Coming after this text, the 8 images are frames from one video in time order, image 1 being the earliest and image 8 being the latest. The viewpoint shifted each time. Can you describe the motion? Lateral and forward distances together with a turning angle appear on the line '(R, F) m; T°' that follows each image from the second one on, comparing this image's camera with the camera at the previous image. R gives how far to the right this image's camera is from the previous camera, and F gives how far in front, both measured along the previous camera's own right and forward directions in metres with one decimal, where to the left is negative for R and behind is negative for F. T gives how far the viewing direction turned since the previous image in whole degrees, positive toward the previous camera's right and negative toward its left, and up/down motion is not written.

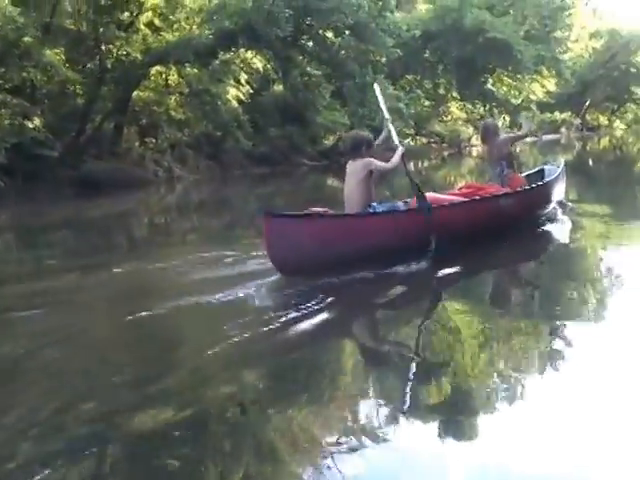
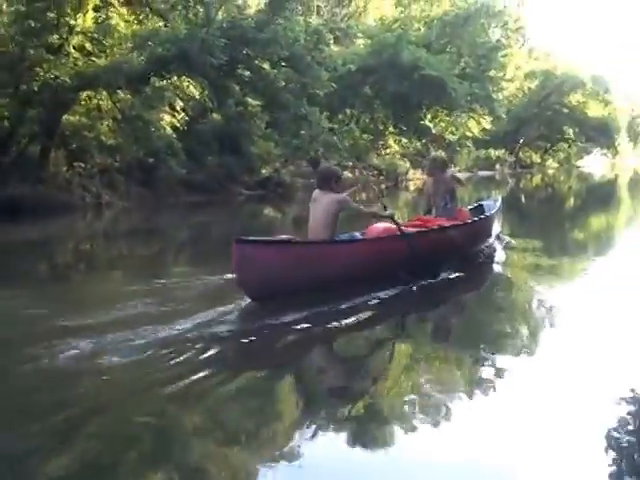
(+0.1, +0.2) m; +4°
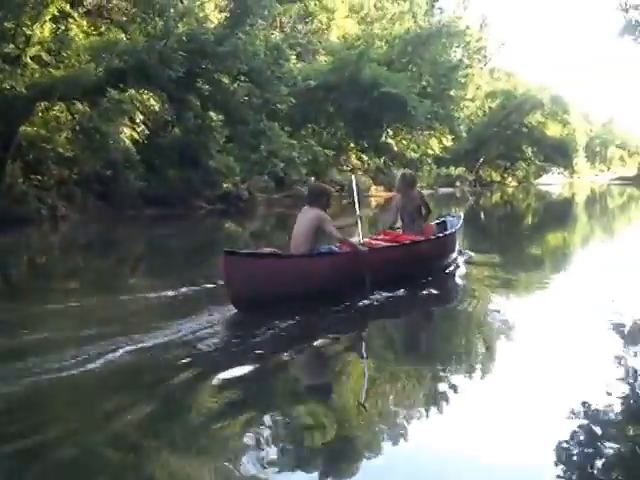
(+0.1, 0.0) m; +2°
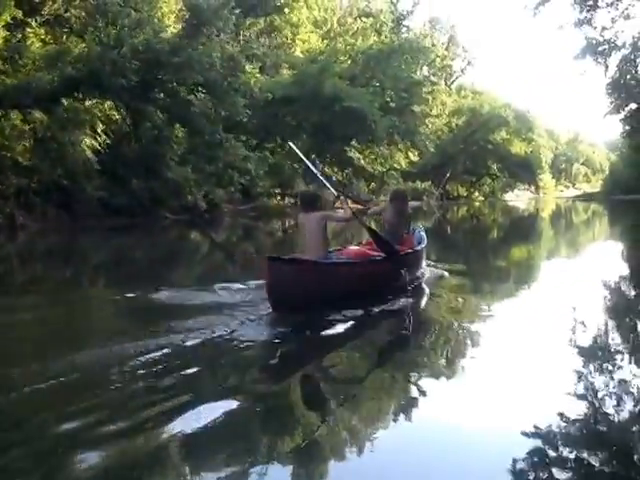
(+0.4, -0.3) m; +2°
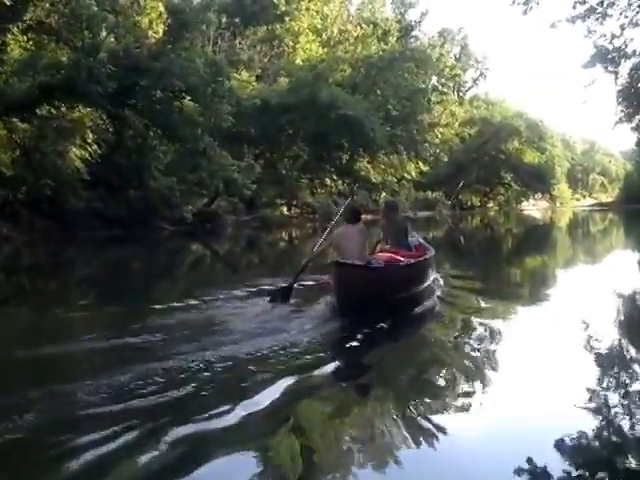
(+0.8, +0.5) m; -2°
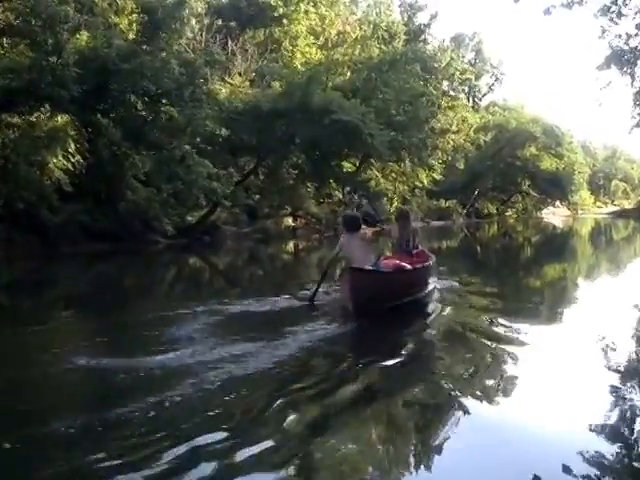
(+0.8, +1.2) m; -2°
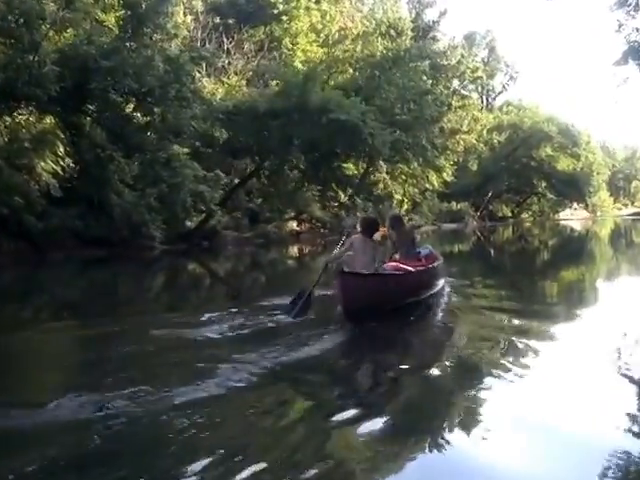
(+0.5, +1.0) m; -1°
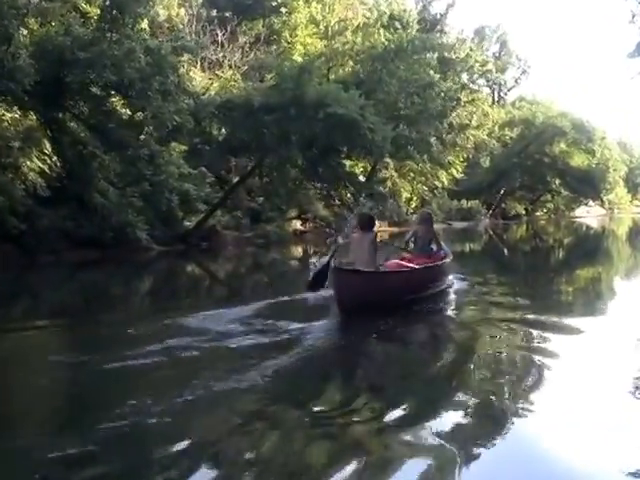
(+0.5, +0.9) m; -1°
